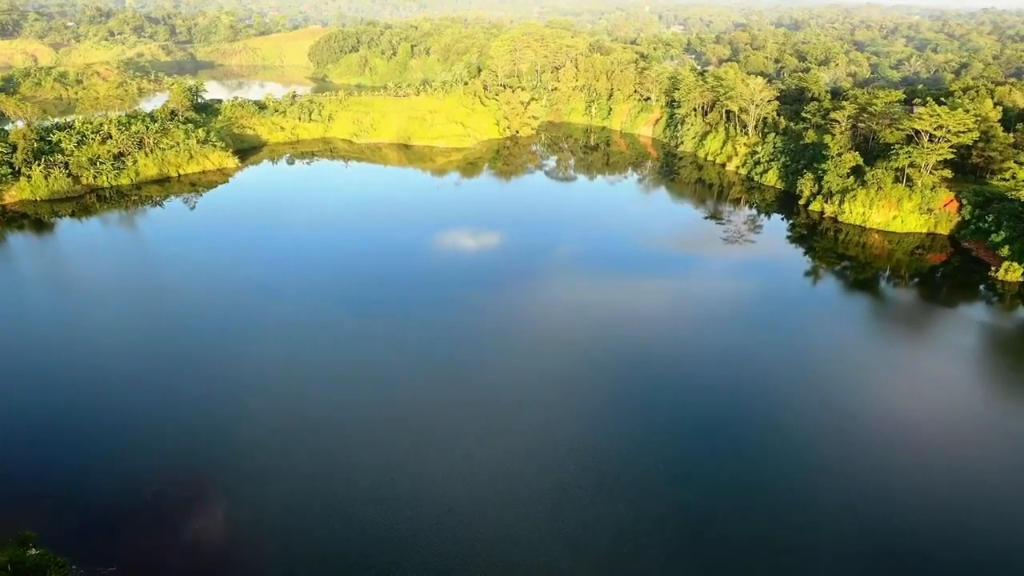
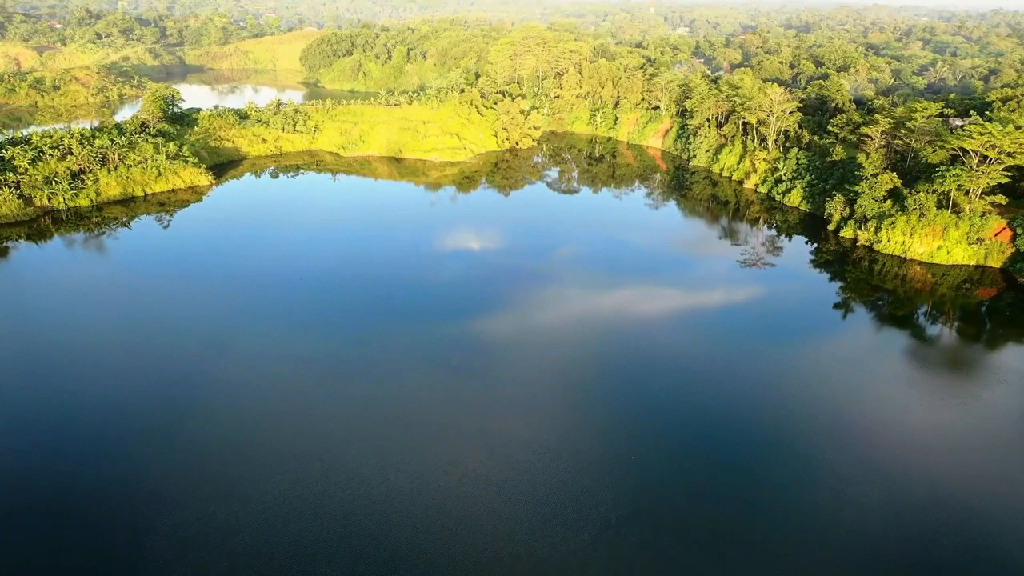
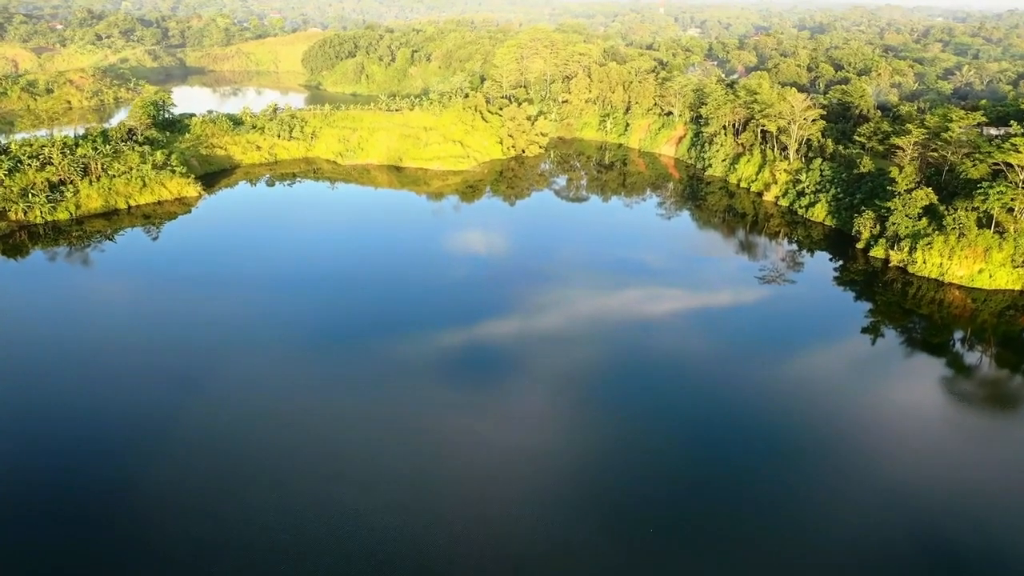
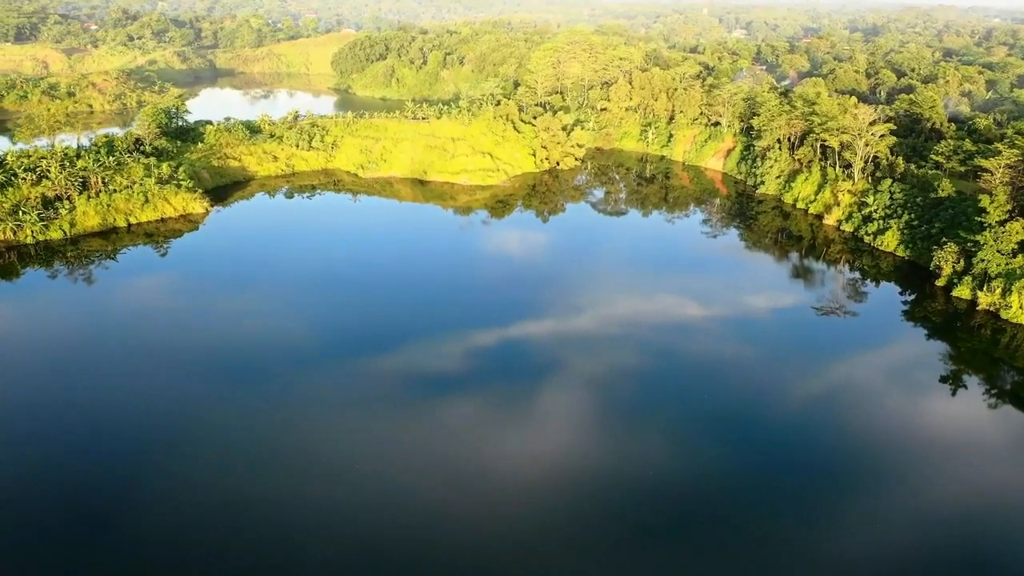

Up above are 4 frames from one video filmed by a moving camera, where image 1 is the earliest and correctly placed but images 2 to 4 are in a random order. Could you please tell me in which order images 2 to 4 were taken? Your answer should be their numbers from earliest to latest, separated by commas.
2, 3, 4
